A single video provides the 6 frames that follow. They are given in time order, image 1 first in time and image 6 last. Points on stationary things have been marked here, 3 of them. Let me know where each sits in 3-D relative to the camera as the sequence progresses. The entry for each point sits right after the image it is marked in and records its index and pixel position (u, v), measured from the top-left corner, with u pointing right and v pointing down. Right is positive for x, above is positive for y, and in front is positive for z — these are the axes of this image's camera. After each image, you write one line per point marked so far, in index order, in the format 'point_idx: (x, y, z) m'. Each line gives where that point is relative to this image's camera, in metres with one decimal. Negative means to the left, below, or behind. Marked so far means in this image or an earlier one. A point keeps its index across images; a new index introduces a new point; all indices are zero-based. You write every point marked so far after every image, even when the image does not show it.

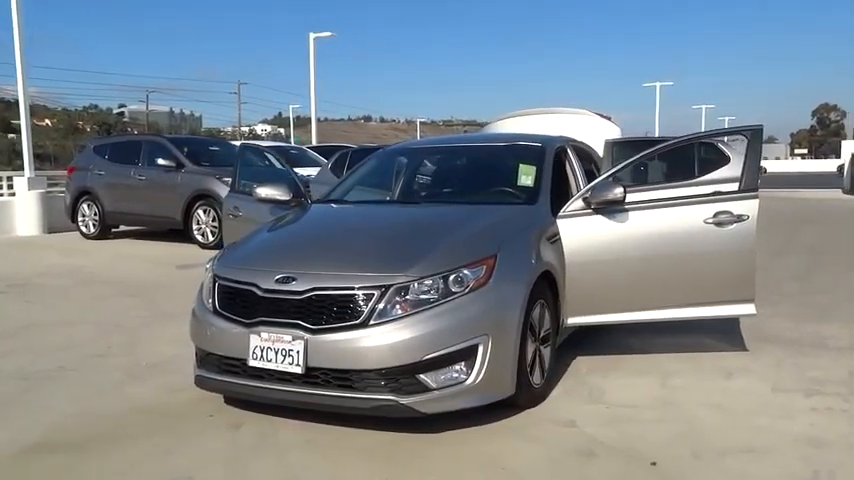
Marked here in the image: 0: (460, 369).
0: (+0.2, -0.6, +4.0) m
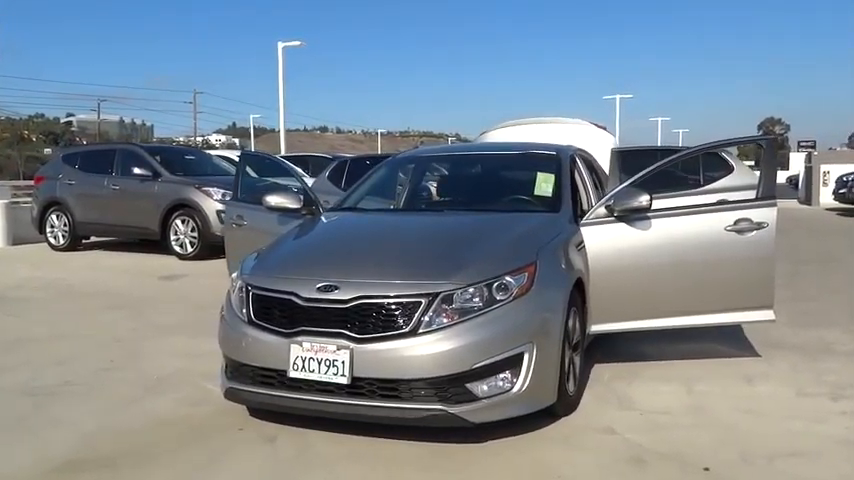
0: (+0.4, -0.7, +3.9) m
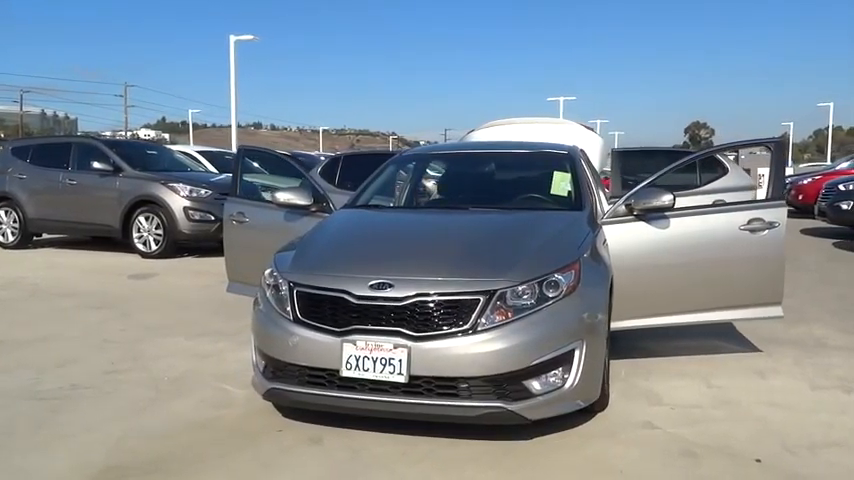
0: (+0.6, -0.7, +4.0) m
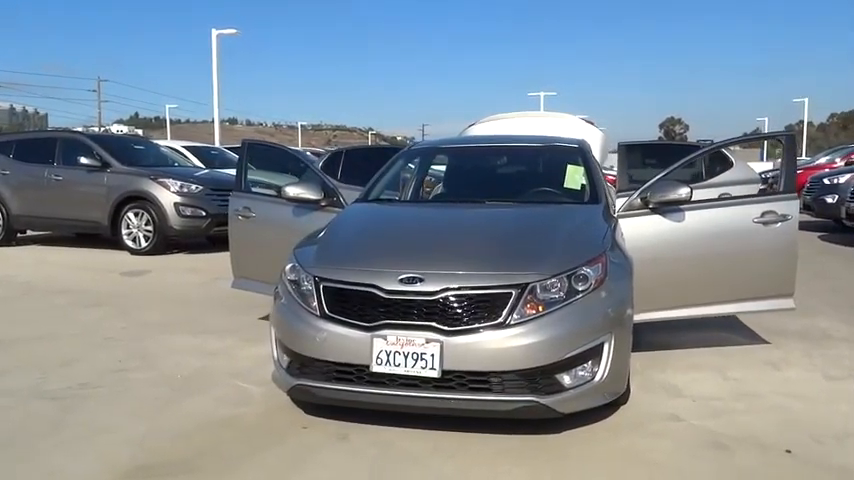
0: (+0.8, -0.6, +4.0) m
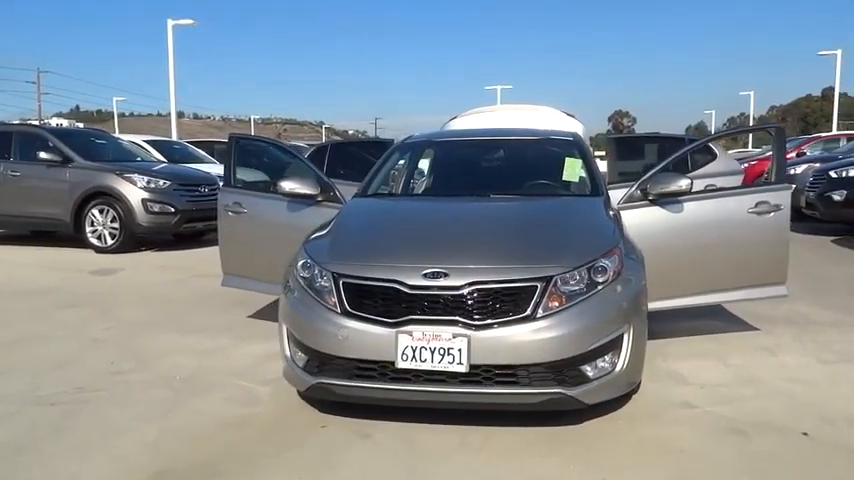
0: (+0.9, -0.6, +4.0) m
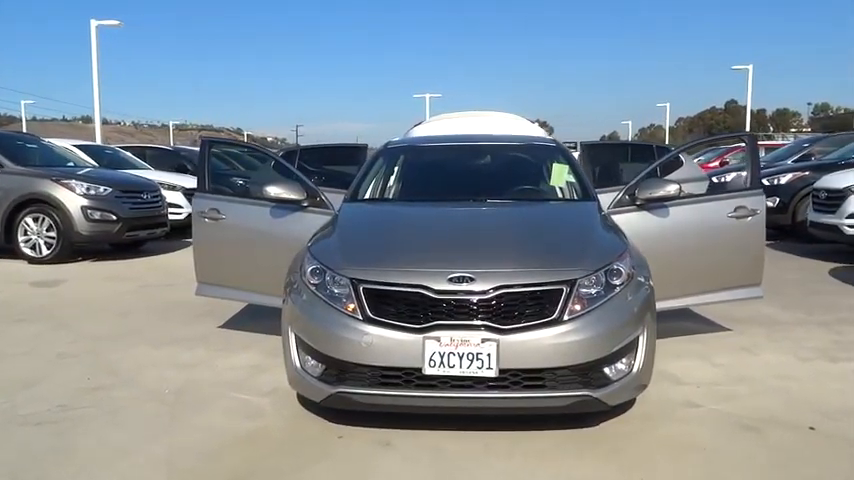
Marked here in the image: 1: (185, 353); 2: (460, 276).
0: (+1.0, -0.6, +4.0) m
1: (-1.6, -0.8, +5.5) m
2: (+0.1, -0.2, +3.8) m
